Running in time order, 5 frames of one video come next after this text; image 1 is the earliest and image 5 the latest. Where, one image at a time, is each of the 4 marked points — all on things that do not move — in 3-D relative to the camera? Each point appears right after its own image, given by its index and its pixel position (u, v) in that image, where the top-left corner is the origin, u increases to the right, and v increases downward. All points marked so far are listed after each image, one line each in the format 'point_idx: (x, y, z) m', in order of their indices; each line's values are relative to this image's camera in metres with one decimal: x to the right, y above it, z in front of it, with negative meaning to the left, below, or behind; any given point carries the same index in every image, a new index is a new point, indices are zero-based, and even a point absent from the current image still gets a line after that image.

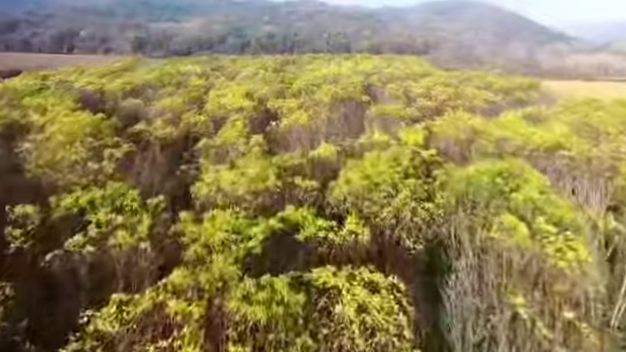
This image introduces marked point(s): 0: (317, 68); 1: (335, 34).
0: (+0.2, +2.7, +9.4) m
1: (+0.4, +3.7, +9.7) m
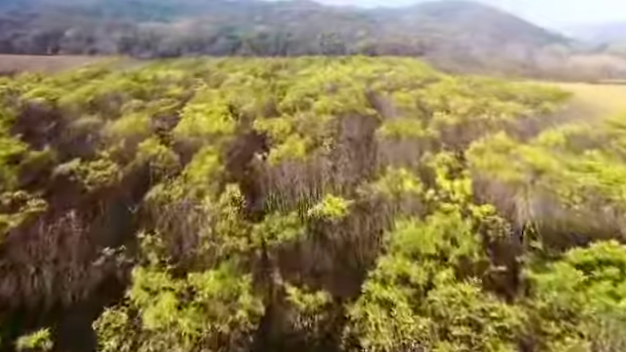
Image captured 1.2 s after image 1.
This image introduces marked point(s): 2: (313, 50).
0: (+0.1, +2.3, +8.4) m
1: (+0.3, +3.3, +8.8) m
2: (0.0, +3.1, +8.8) m
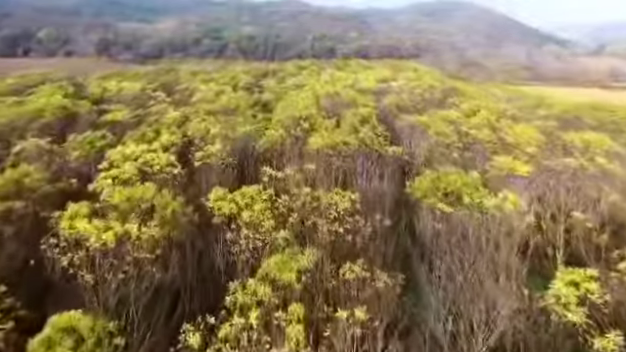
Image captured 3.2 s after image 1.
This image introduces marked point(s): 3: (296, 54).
0: (0.0, +1.7, +6.9) m
1: (+0.1, +2.7, +7.2) m
2: (-0.2, +2.5, +7.2) m
3: (-0.4, +2.4, +7.2) m
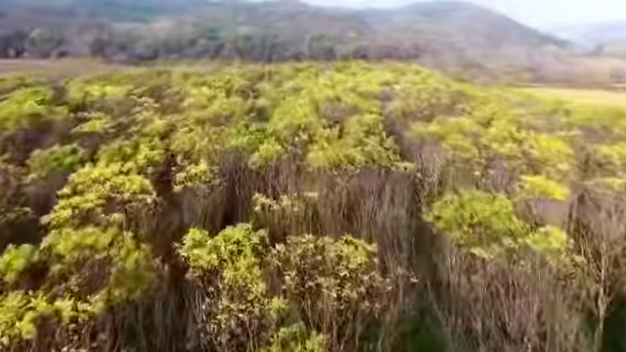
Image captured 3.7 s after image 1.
0: (0.0, +1.5, +6.5) m
1: (+0.1, +2.5, +6.8) m
2: (-0.2, +2.3, +6.8) m
3: (-0.4, +2.2, +6.8) m
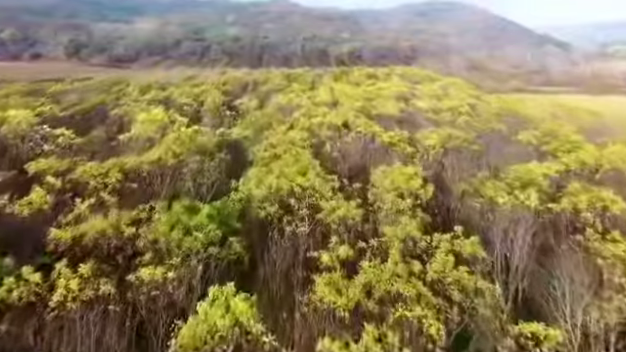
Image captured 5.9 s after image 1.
0: (-0.1, +0.9, +4.7) m
1: (0.0, +1.9, +5.1) m
2: (-0.3, +1.6, +5.1) m
3: (-0.4, +1.6, +5.0) m
